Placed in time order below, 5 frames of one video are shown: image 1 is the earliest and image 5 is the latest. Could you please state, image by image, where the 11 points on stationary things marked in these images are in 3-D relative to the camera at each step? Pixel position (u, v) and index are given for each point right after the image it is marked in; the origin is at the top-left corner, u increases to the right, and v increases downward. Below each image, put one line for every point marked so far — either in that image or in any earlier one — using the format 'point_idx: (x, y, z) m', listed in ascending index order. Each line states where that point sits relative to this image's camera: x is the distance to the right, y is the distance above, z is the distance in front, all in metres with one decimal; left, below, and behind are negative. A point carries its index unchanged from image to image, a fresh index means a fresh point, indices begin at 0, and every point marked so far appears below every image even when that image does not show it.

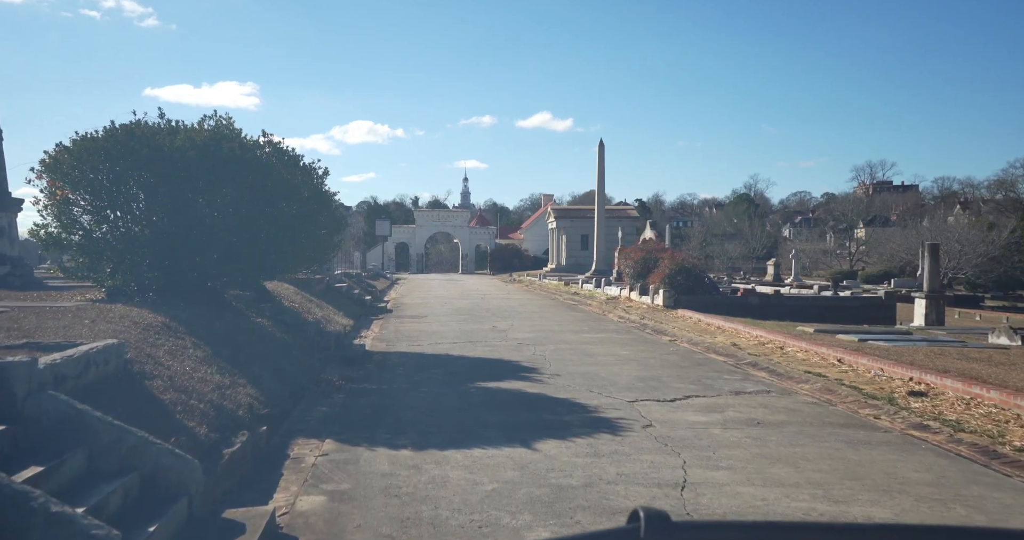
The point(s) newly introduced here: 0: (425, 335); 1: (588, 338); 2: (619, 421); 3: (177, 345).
0: (-2.0, -1.6, +17.5) m
1: (+1.7, -1.6, +16.5) m
2: (+1.2, -1.7, +8.4) m
3: (-3.7, -0.8, +8.1) m
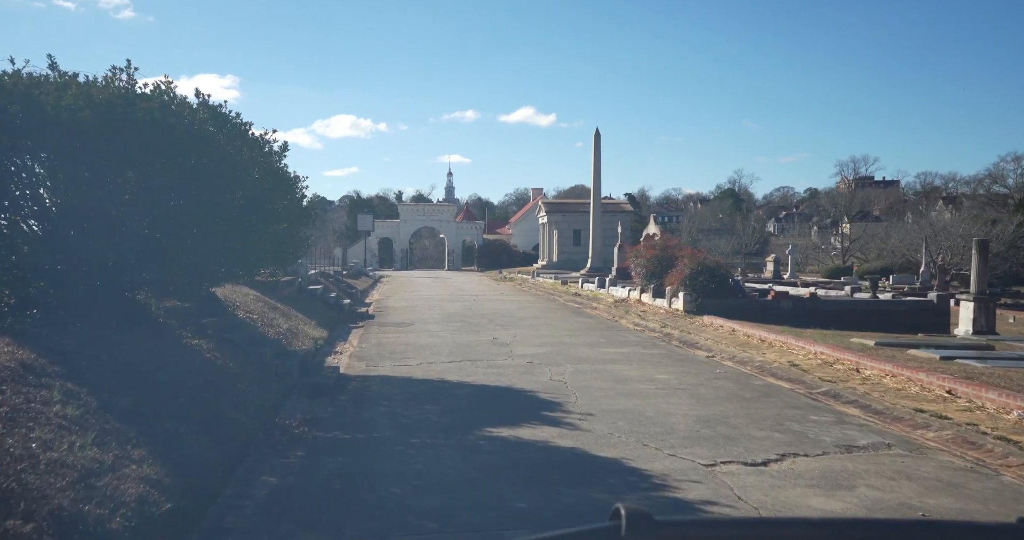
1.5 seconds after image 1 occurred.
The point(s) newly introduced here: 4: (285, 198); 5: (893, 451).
0: (-2.0, -1.6, +14.6) m
1: (+1.8, -1.6, +13.7) m
2: (+1.5, -1.8, +5.6) m
3: (-3.4, -0.9, +5.2) m
4: (-3.8, +1.2, +12.3) m
5: (+3.7, -1.7, +7.1) m
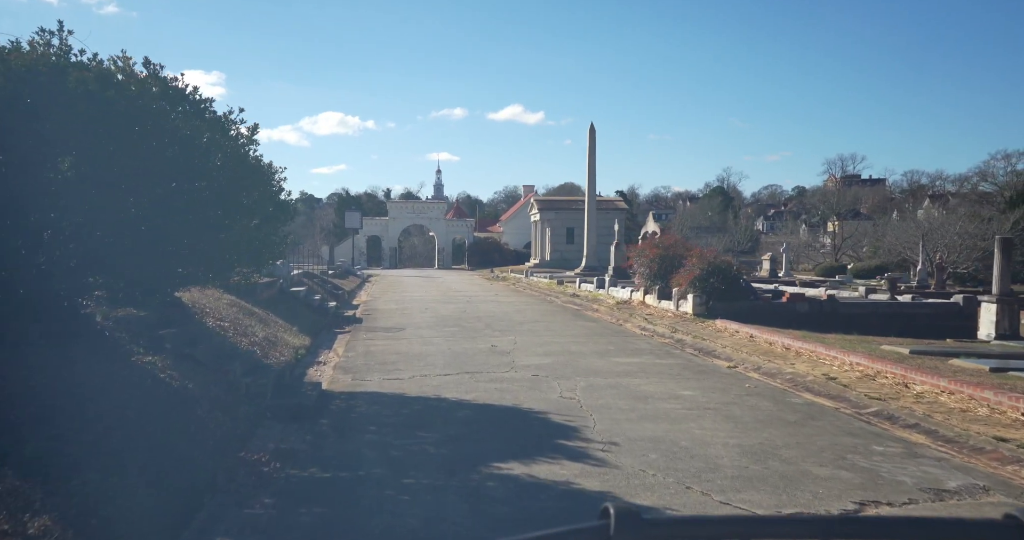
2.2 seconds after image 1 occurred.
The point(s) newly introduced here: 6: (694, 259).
0: (-1.9, -1.6, +13.3) m
1: (+1.9, -1.6, +12.4) m
2: (+1.7, -1.9, +4.3) m
3: (-3.2, -1.0, +3.8) m
4: (-3.8, +1.2, +10.9) m
5: (+3.8, -1.8, +5.9) m
6: (+4.9, +0.3, +19.8) m
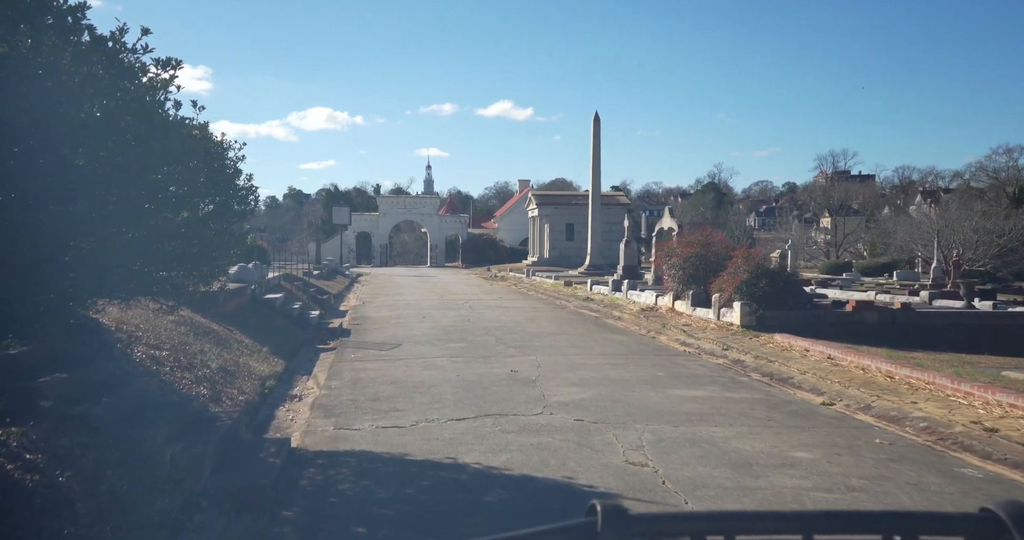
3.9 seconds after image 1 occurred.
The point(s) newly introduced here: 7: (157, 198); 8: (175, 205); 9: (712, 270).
0: (-1.5, -1.7, +10.3) m
1: (+2.3, -1.7, +9.5) m
2: (+2.2, -2.0, +1.4) m
3: (-2.7, -1.2, +0.8) m
4: (-3.3, +1.0, +7.9) m
5: (+4.3, -1.9, +3.0) m
6: (+5.2, +0.2, +16.9) m
7: (-3.0, +0.6, +6.5) m
8: (-3.1, +0.6, +7.0) m
9: (+5.2, 0.0, +19.4) m
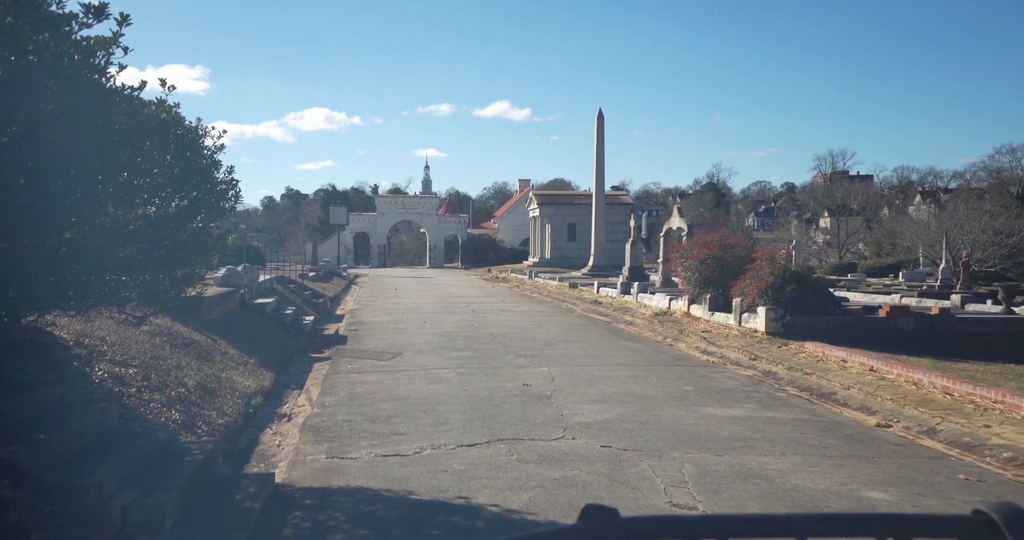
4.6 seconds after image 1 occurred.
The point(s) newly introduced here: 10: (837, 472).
0: (-1.3, -1.8, +9.2) m
1: (+2.5, -1.8, +8.4) m
2: (+2.4, -2.1, +0.3) m
3: (-2.4, -1.2, -0.3) m
4: (-3.1, +1.0, +6.8) m
5: (+4.5, -2.0, +1.9) m
6: (+5.3, +0.1, +15.8) m
7: (-2.9, +0.5, +5.4) m
8: (-2.9, +0.5, +5.8) m
9: (+5.4, 0.0, +18.3) m
10: (+2.9, -1.8, +6.8) m
